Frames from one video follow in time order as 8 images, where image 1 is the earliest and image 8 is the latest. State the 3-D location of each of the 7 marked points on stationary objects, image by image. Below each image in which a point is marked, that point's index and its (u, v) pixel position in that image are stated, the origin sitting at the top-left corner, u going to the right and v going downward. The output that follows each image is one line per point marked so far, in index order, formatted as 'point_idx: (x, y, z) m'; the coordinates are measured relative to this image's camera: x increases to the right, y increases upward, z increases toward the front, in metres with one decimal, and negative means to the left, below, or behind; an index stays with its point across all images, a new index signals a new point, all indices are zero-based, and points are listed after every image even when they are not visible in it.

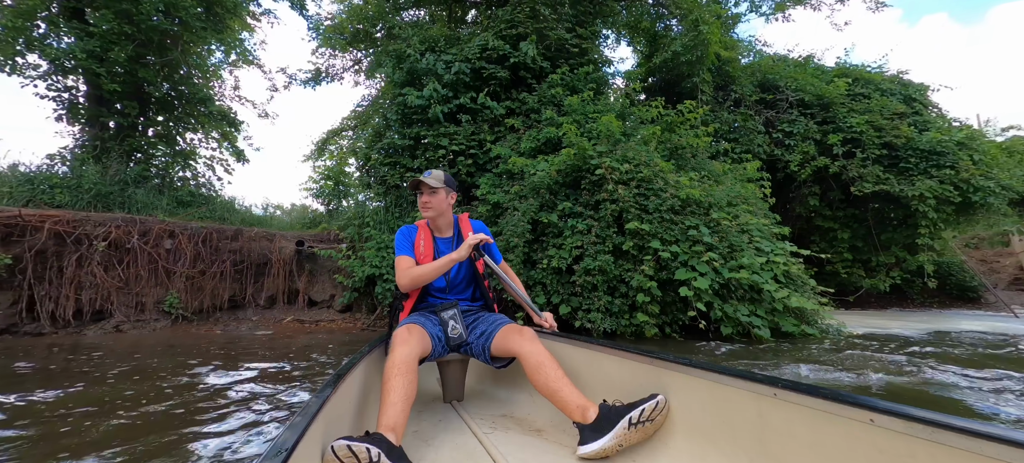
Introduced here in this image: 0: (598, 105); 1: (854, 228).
0: (+1.1, +1.7, +5.1) m
1: (+5.7, +0.1, +6.3) m
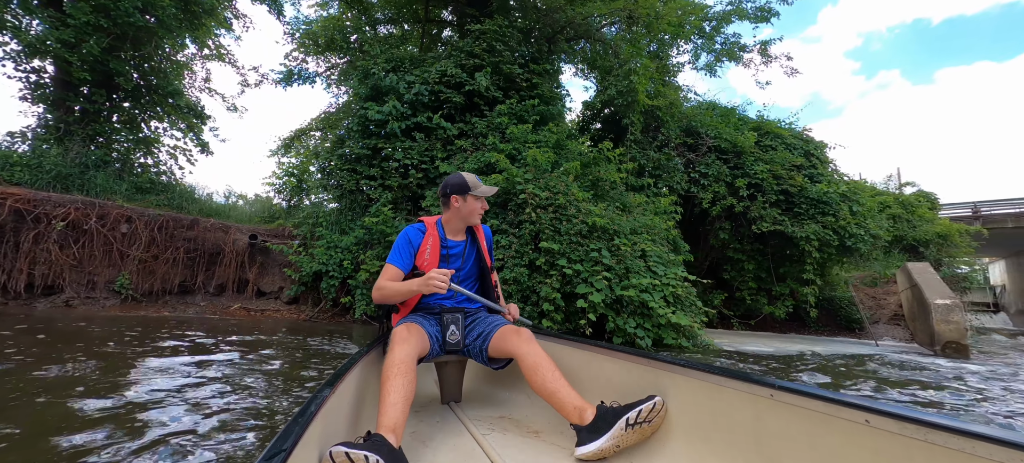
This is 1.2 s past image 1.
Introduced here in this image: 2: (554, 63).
0: (+0.4, +1.5, +5.8) m
1: (+4.7, -0.5, +7.3) m
2: (+0.7, +3.3, +7.7) m
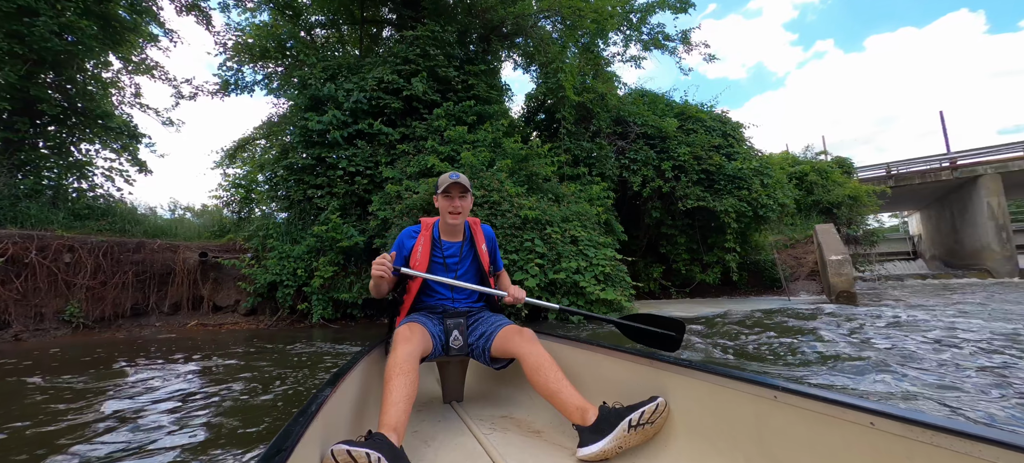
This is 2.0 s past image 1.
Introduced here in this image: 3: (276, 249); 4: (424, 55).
0: (-0.6, +1.6, +6.2) m
1: (+3.7, 0.0, +8.0) m
2: (-0.6, +3.5, +8.1) m
3: (-3.7, -0.3, +5.9) m
4: (-1.6, +3.2, +7.0) m
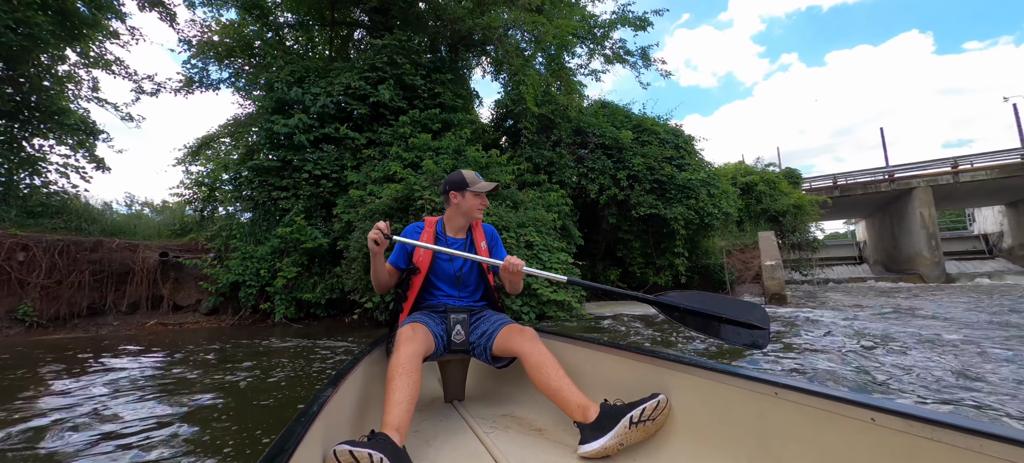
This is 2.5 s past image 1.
0: (-1.3, +1.5, +6.5) m
1: (+2.9, -0.2, +8.6) m
2: (-1.3, +3.4, +8.4) m
3: (-4.3, -0.3, +6.0) m
4: (-2.3, +3.2, +7.2) m
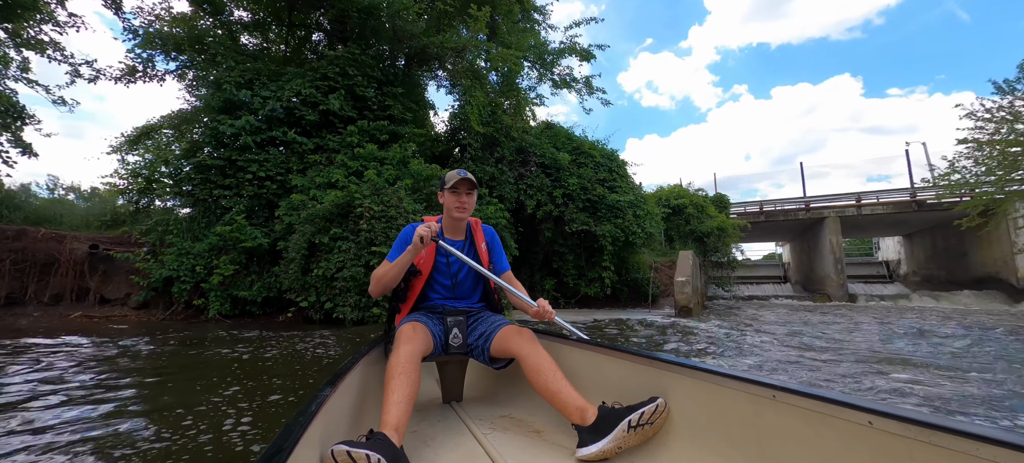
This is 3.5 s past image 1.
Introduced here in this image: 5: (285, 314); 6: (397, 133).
0: (-2.3, +1.4, +6.9) m
1: (+1.6, -0.5, +9.4) m
2: (-2.4, +3.3, +8.8) m
3: (-5.4, -0.2, +6.1) m
4: (-3.3, +3.1, +7.5) m
5: (-3.8, -1.4, +6.5) m
6: (-2.3, +1.9, +7.5) m
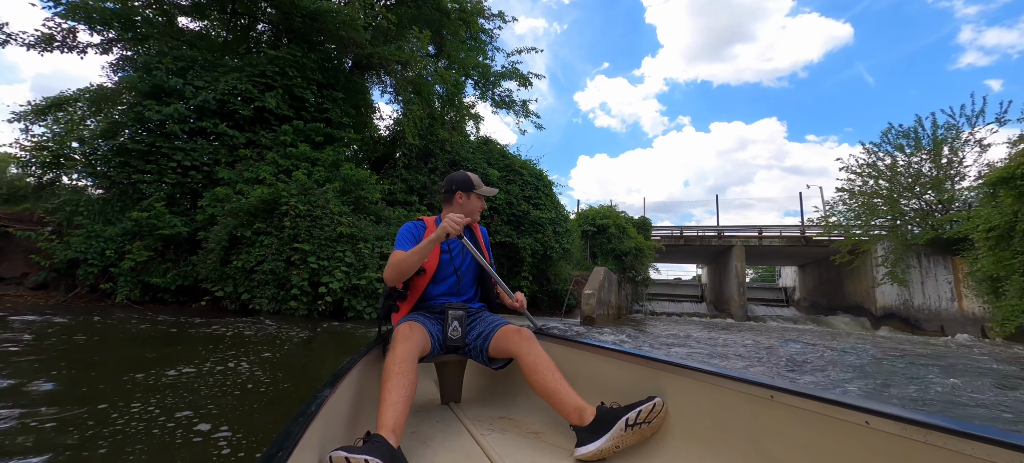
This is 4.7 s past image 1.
0: (-3.7, +1.4, +7.3) m
1: (-0.3, -0.8, +10.1) m
2: (-3.9, +3.3, +9.2) m
3: (-6.8, +0.1, +6.0) m
4: (-4.6, +3.2, +7.8) m
5: (-5.4, -1.2, +6.6) m
6: (-3.7, +2.0, +7.9) m
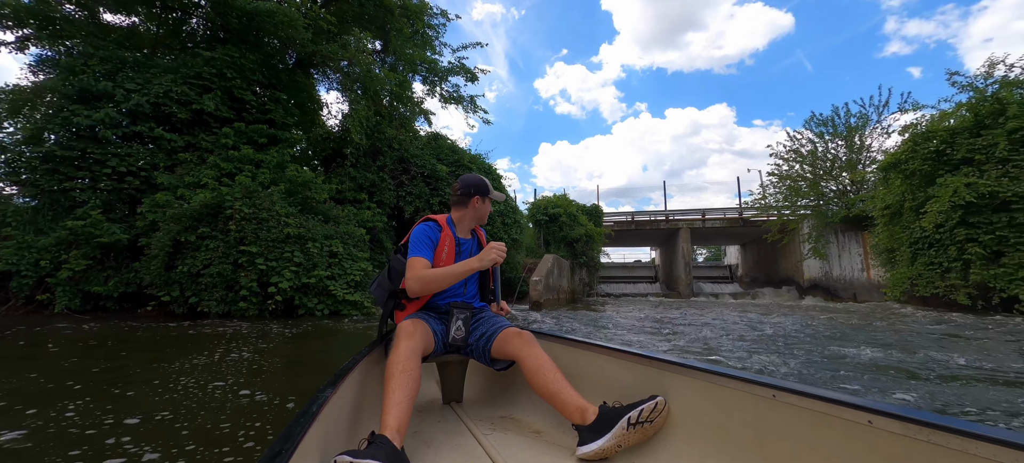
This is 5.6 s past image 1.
0: (-4.8, +1.4, +7.4) m
1: (-1.7, -0.6, +10.6) m
2: (-5.3, +3.3, +9.2) m
3: (-7.7, -0.1, +5.9) m
4: (-5.9, +3.2, +7.7) m
5: (-6.3, -1.3, +6.6) m
6: (-4.9, +2.0, +8.0) m
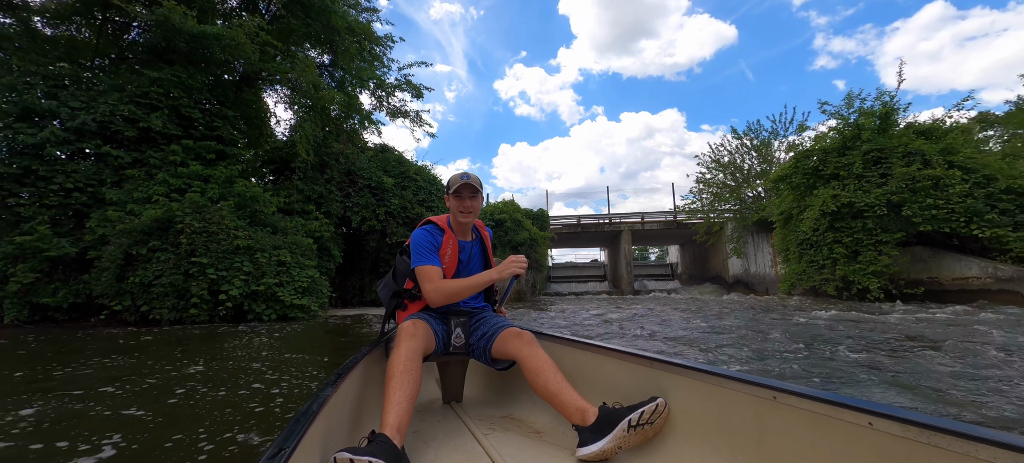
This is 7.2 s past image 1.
0: (-6.2, +1.2, +7.9) m
1: (-3.4, -0.8, +11.4) m
2: (-6.9, +3.1, +9.6) m
3: (-8.9, -0.4, +6.2) m
4: (-7.3, +2.9, +8.1) m
5: (-7.6, -1.6, +7.0) m
6: (-6.4, +1.7, +8.5) m
